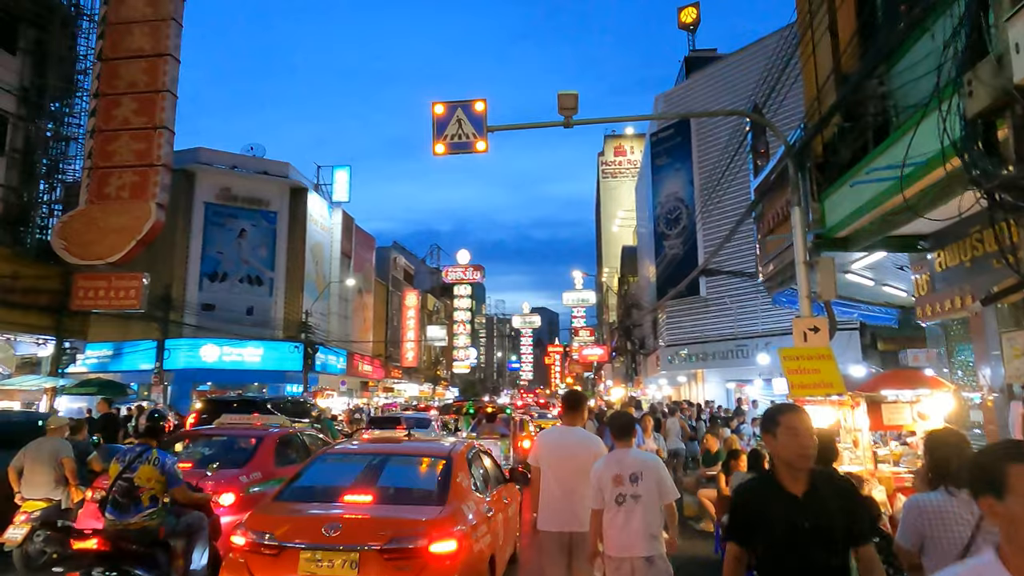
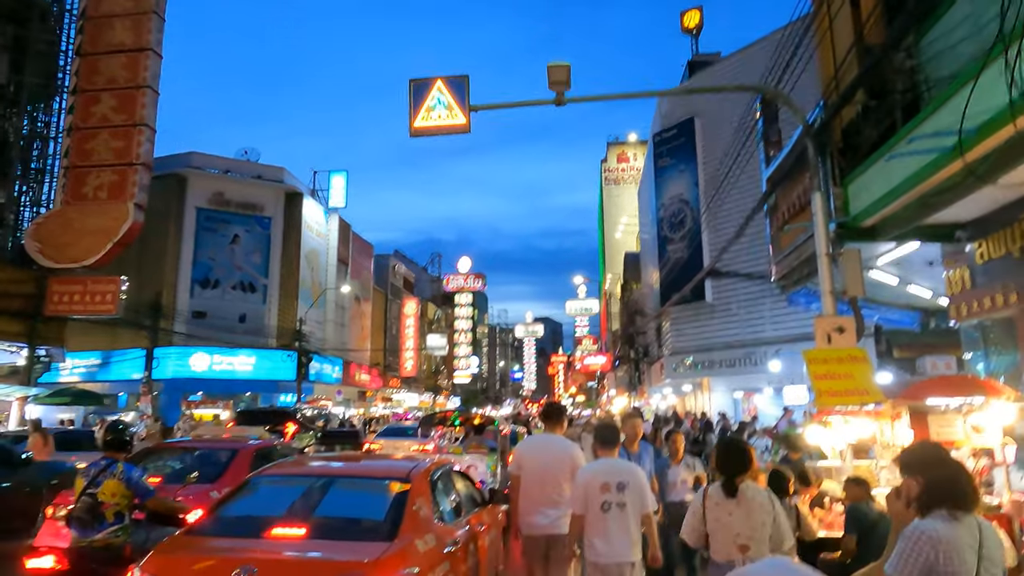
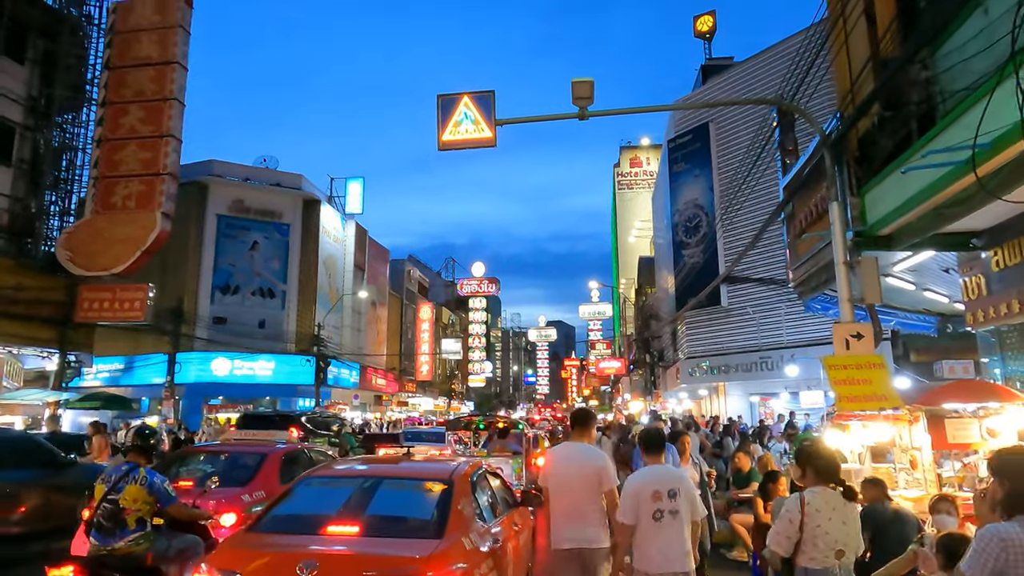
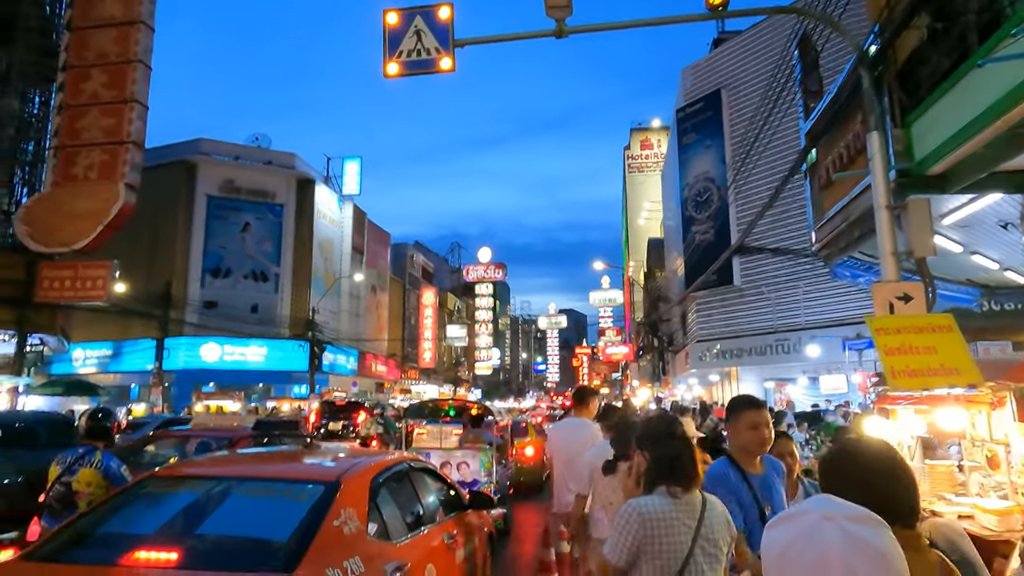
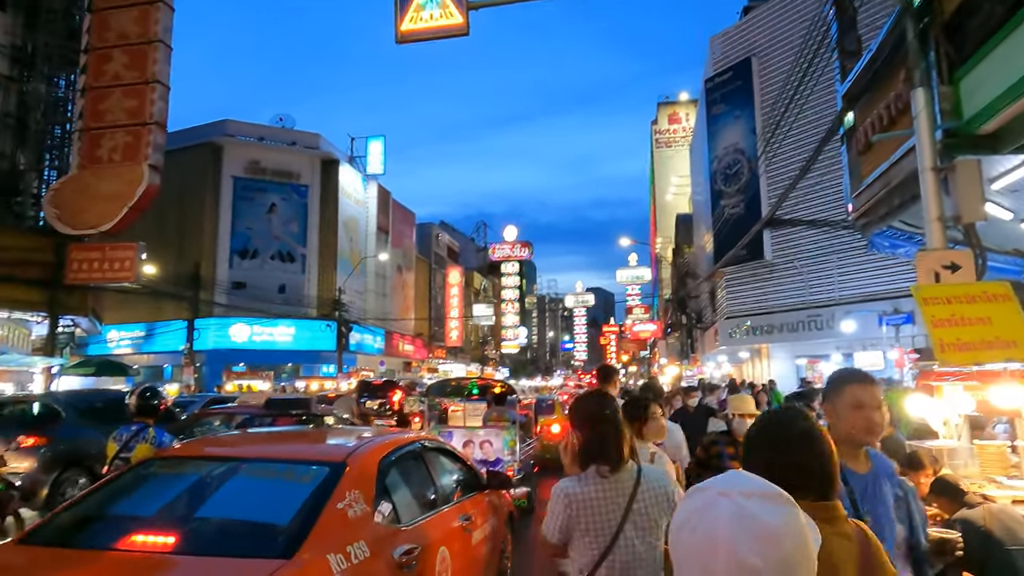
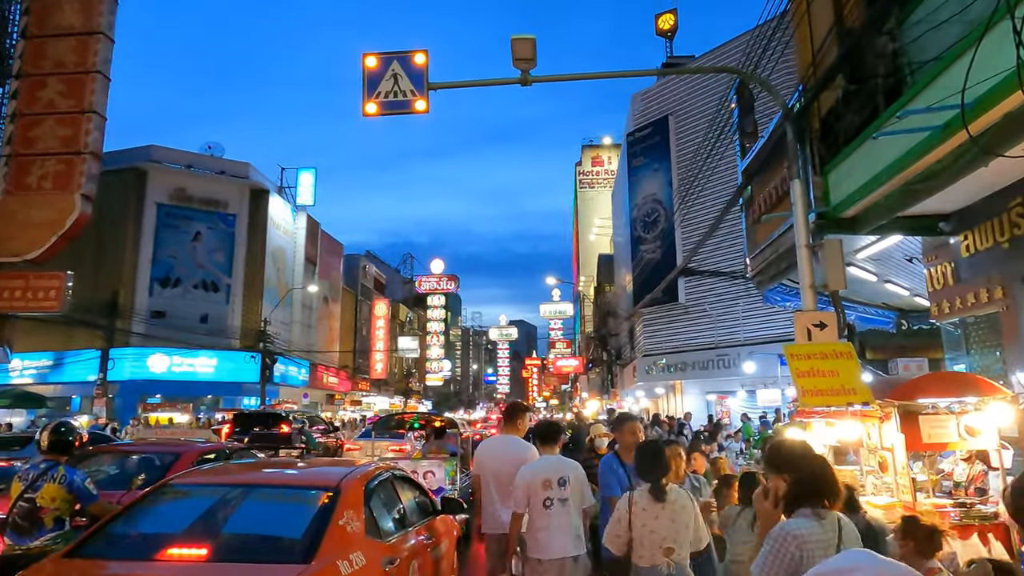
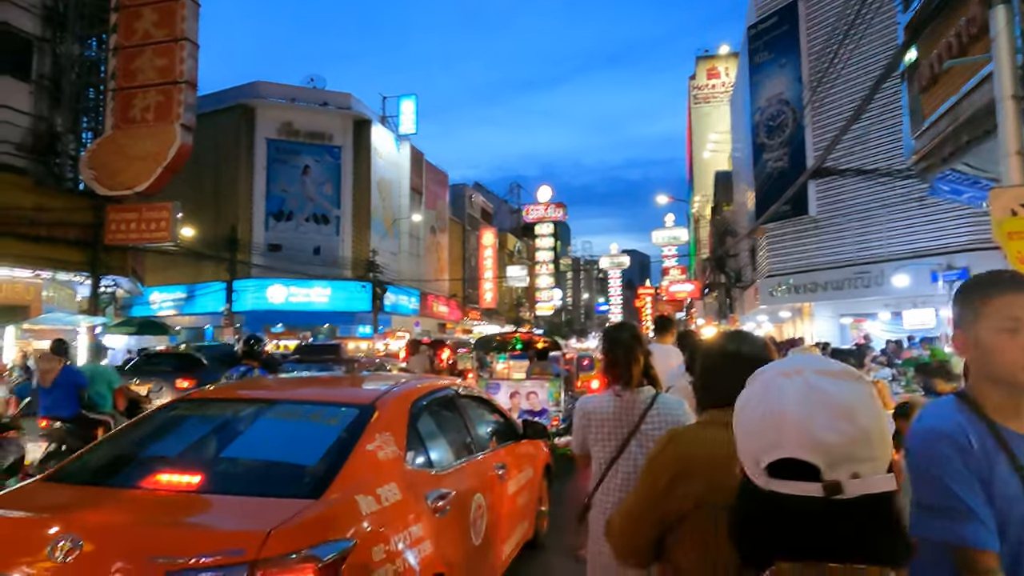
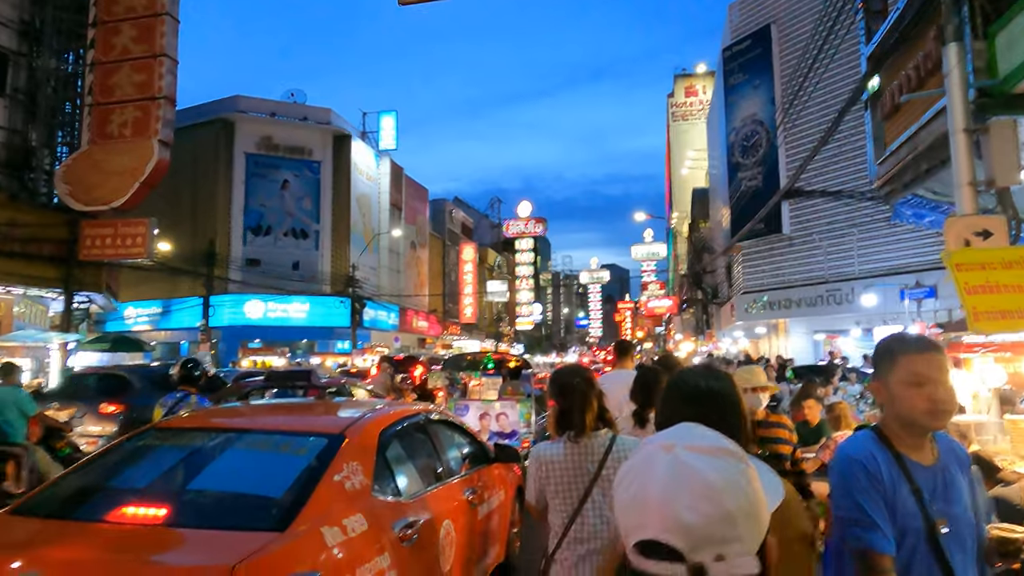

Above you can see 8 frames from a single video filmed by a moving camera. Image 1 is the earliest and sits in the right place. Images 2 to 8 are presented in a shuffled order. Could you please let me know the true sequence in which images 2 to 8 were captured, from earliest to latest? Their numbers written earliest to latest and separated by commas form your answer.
3, 2, 6, 4, 5, 8, 7
